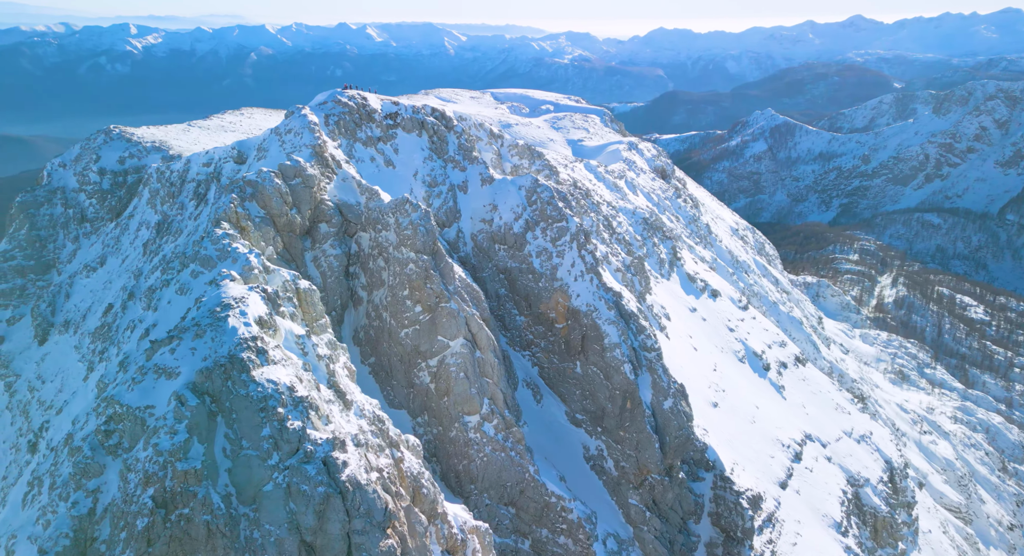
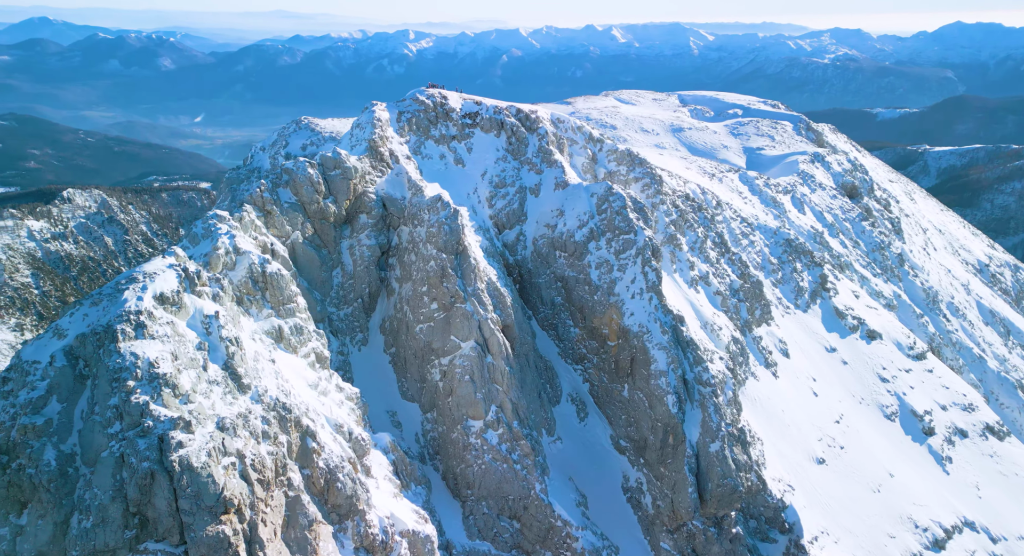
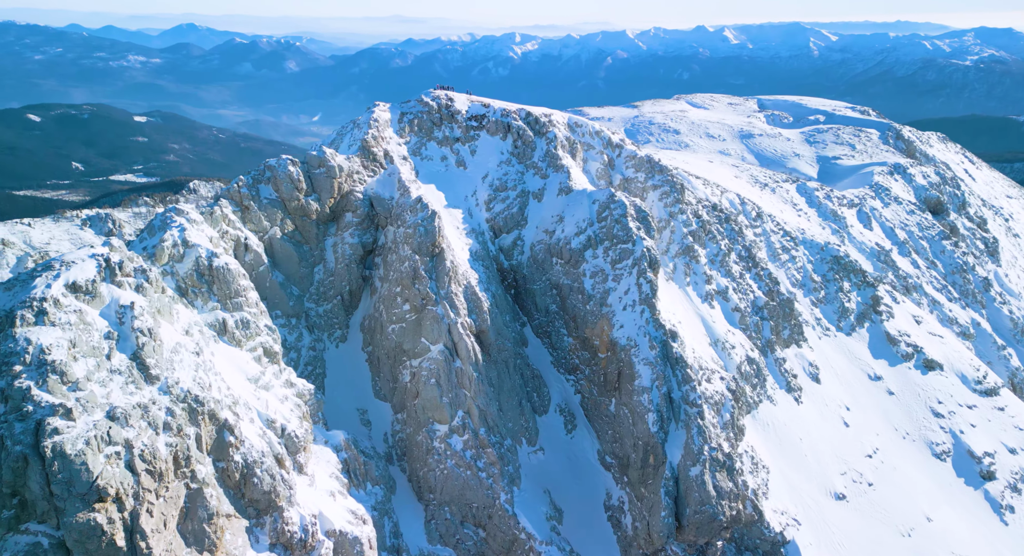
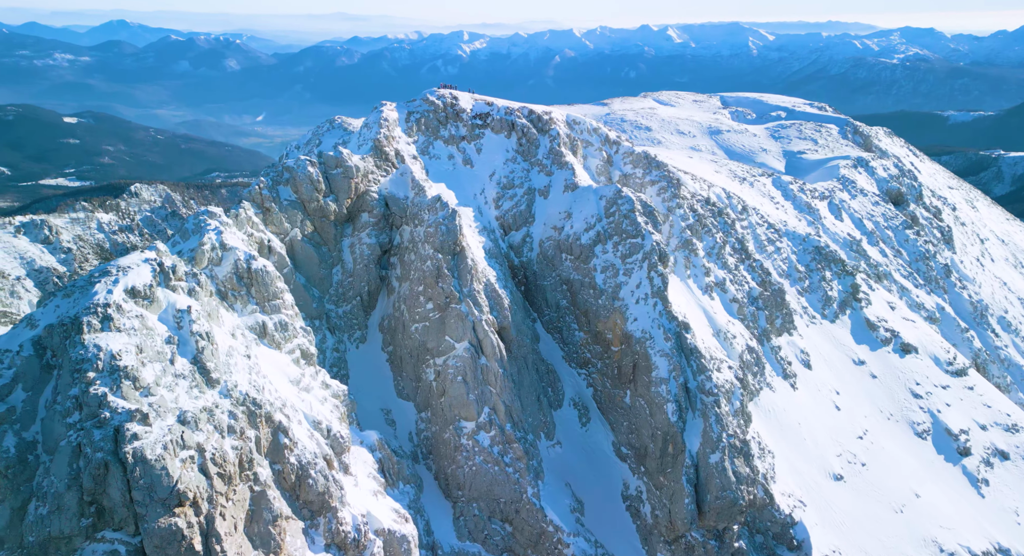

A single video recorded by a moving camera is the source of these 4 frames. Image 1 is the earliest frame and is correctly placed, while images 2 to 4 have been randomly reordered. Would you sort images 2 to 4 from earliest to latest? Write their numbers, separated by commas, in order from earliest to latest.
2, 4, 3
